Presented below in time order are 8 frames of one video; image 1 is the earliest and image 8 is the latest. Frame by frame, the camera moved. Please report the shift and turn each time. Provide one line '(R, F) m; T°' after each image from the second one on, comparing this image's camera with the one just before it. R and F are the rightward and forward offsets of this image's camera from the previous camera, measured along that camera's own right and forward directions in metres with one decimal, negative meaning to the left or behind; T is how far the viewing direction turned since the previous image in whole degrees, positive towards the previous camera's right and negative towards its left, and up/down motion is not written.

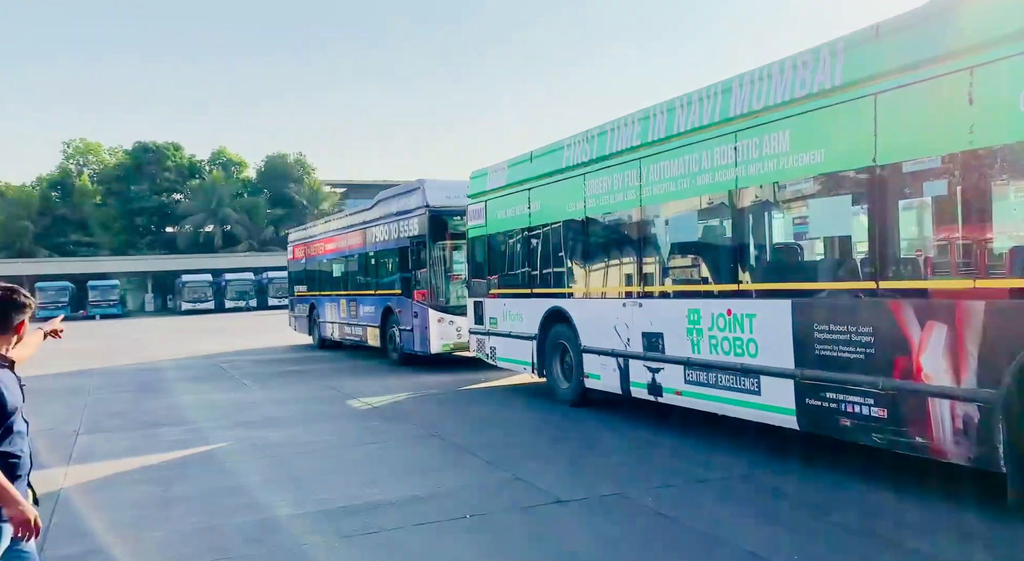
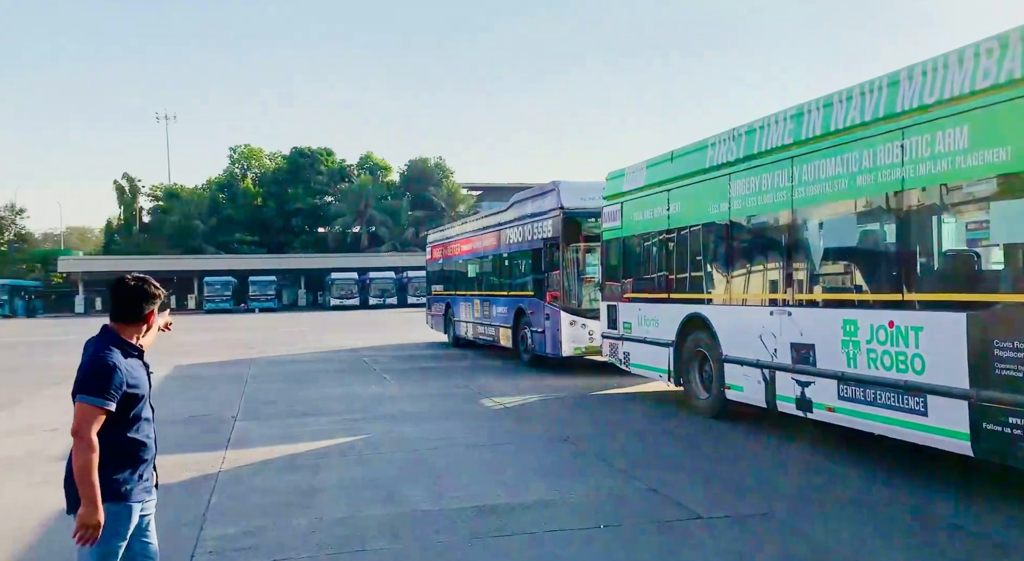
(-0.1, +0.2) m; -9°
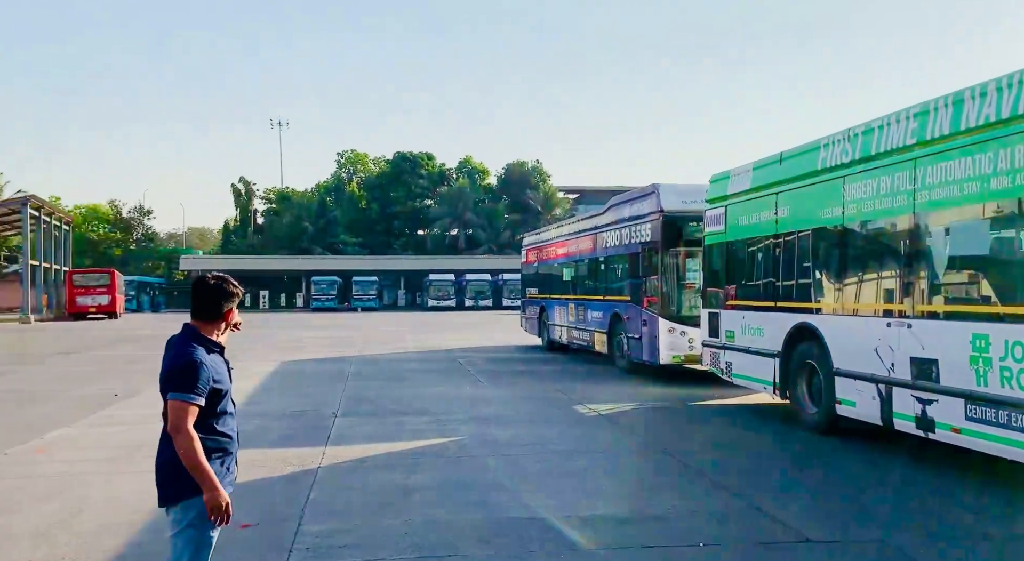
(0.0, +0.2) m; -7°
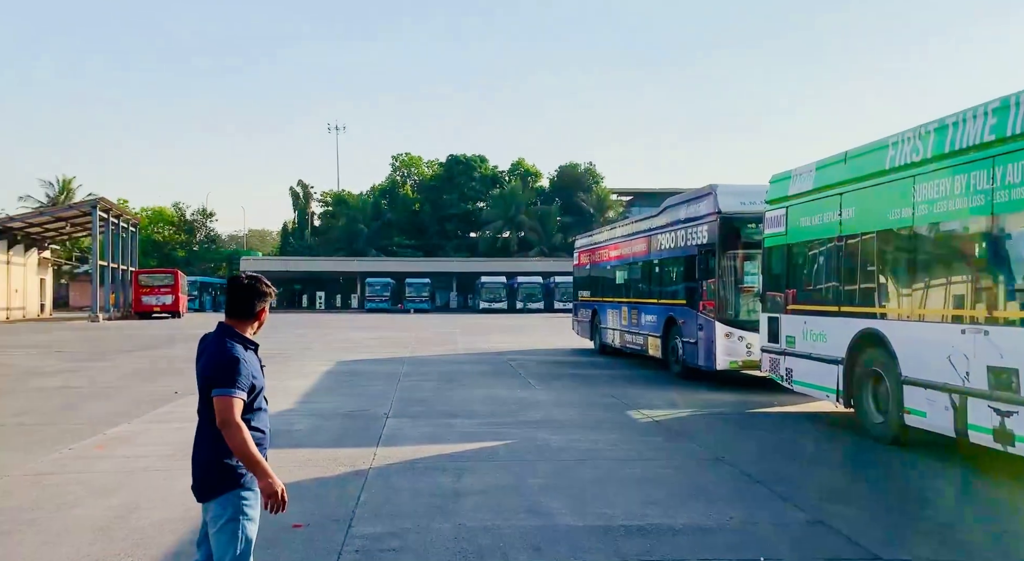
(0.0, +0.1) m; -4°
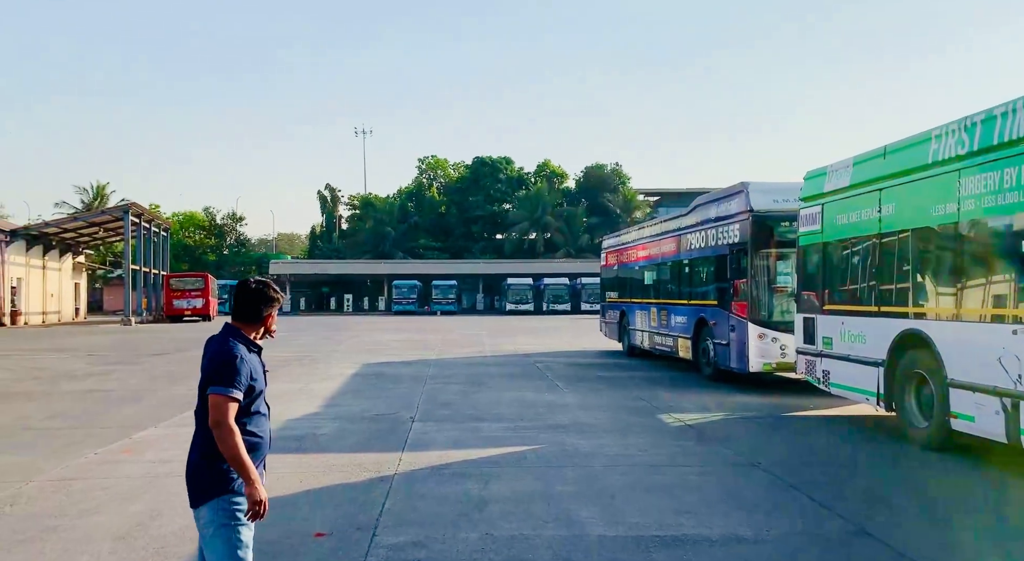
(0.0, +0.2) m; -2°
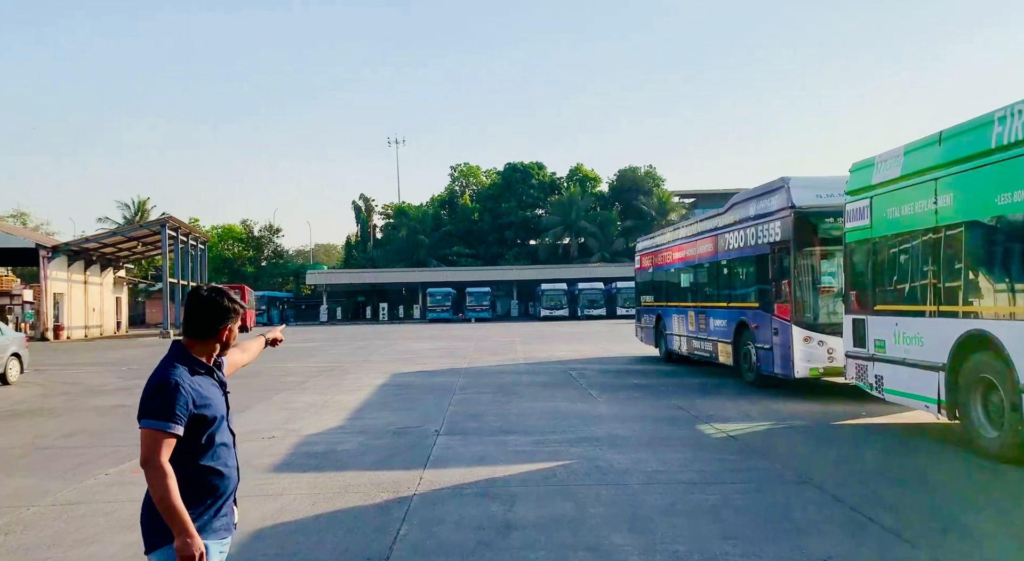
(+0.1, +0.6) m; -2°
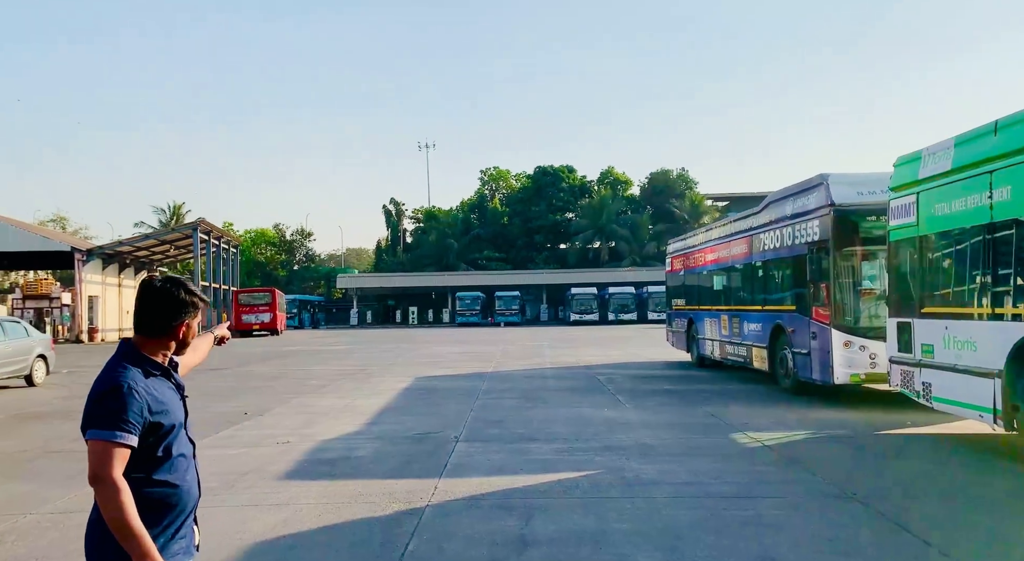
(+0.1, +0.5) m; -2°
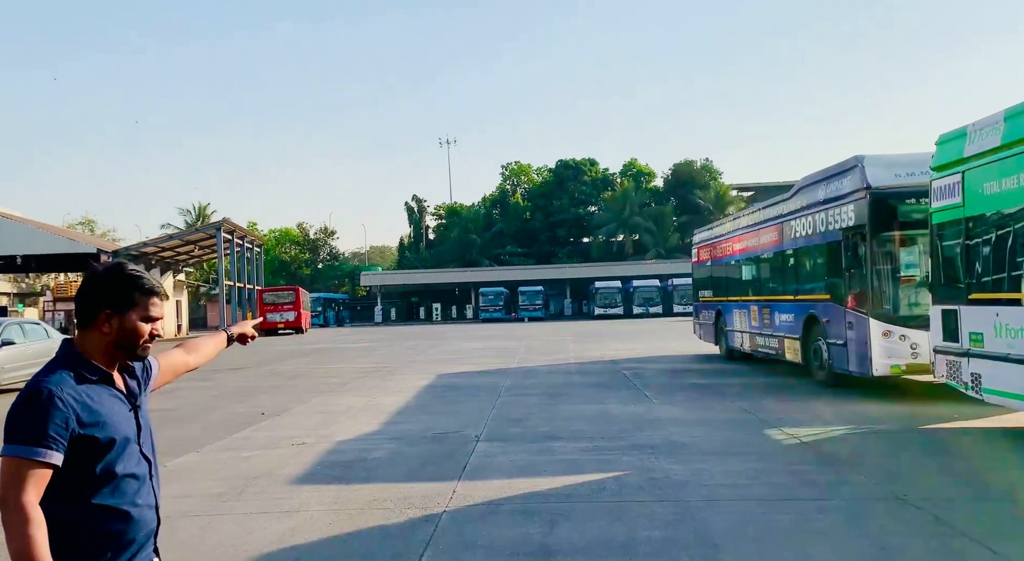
(0.0, +0.4) m; -2°
